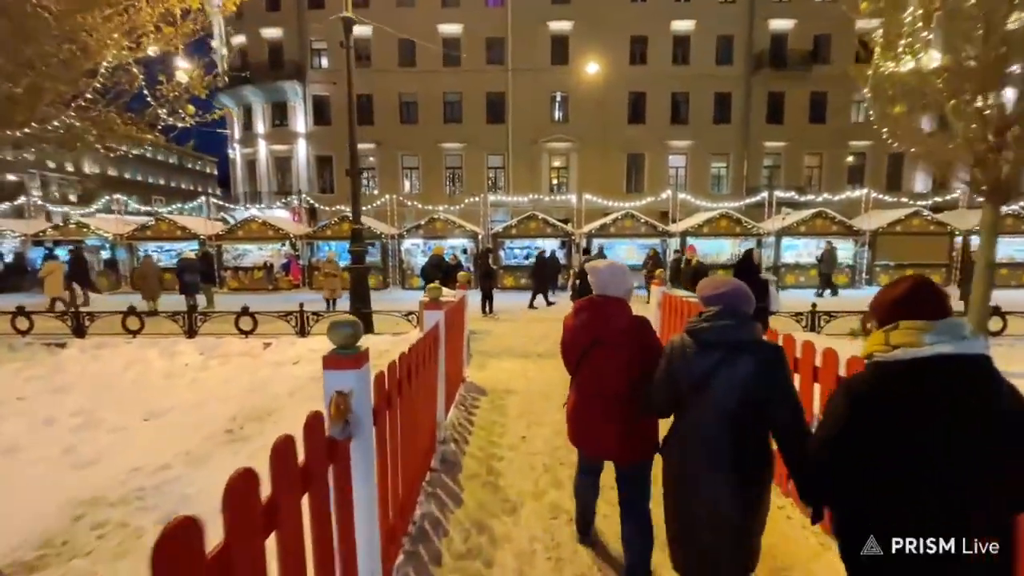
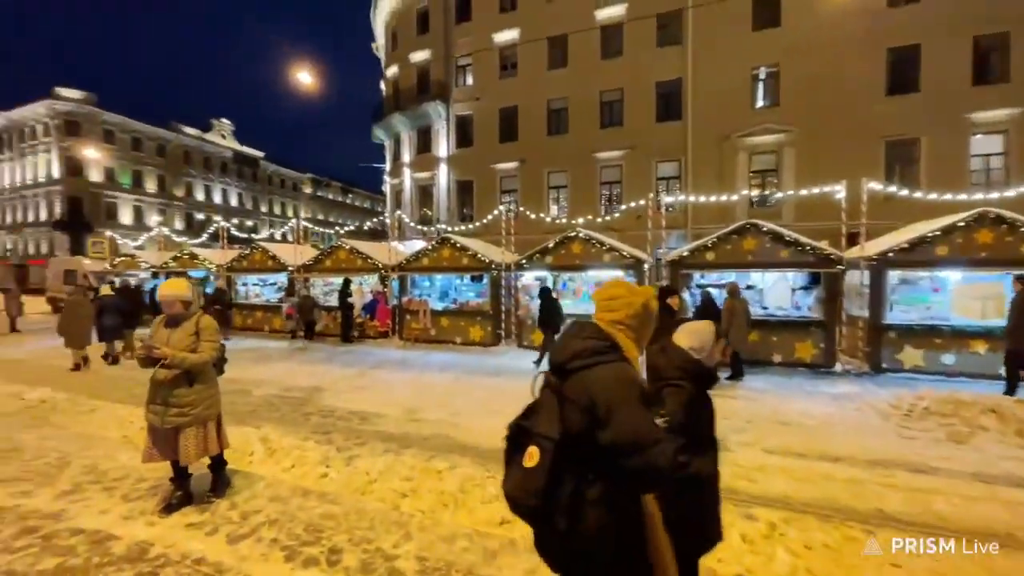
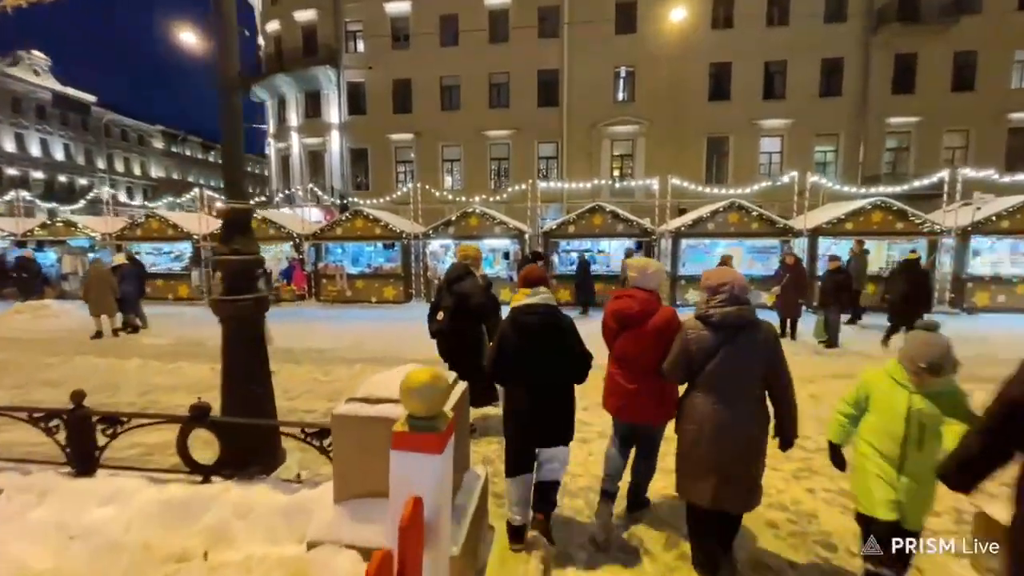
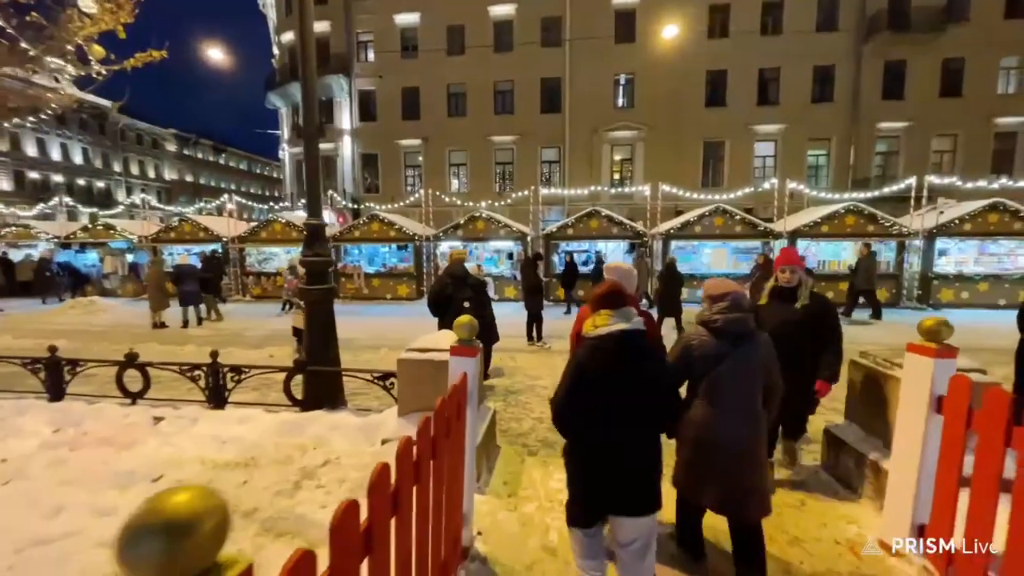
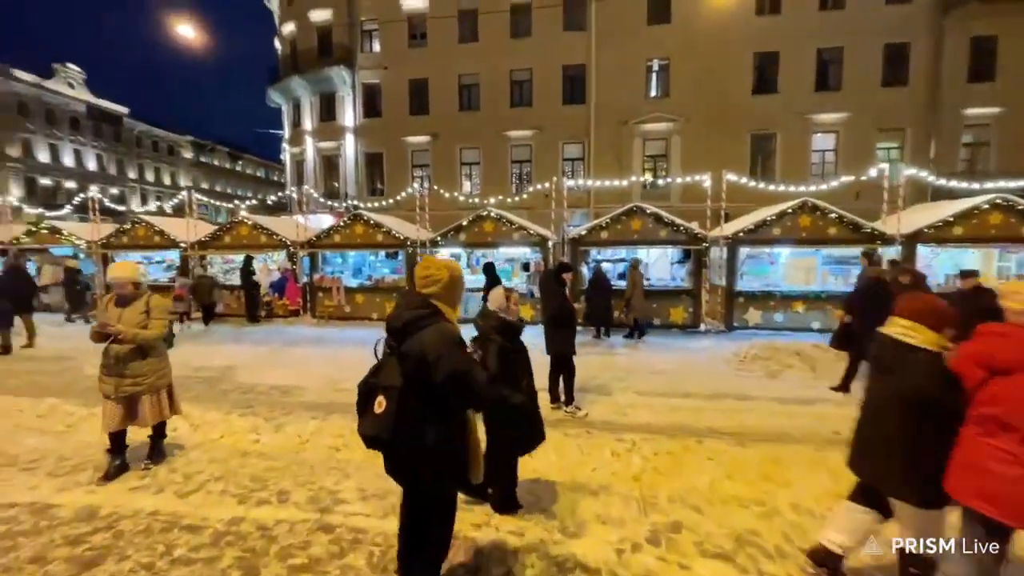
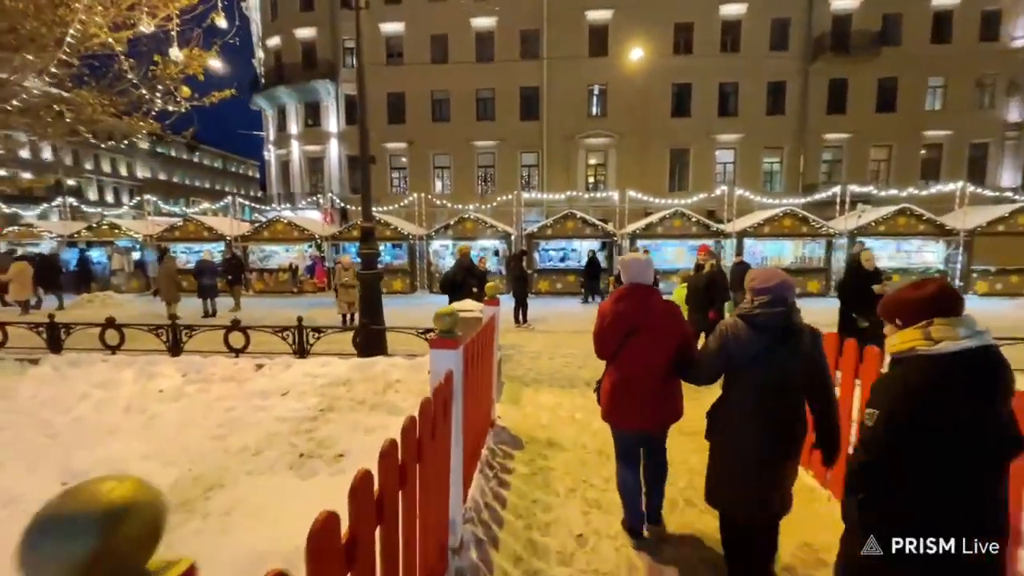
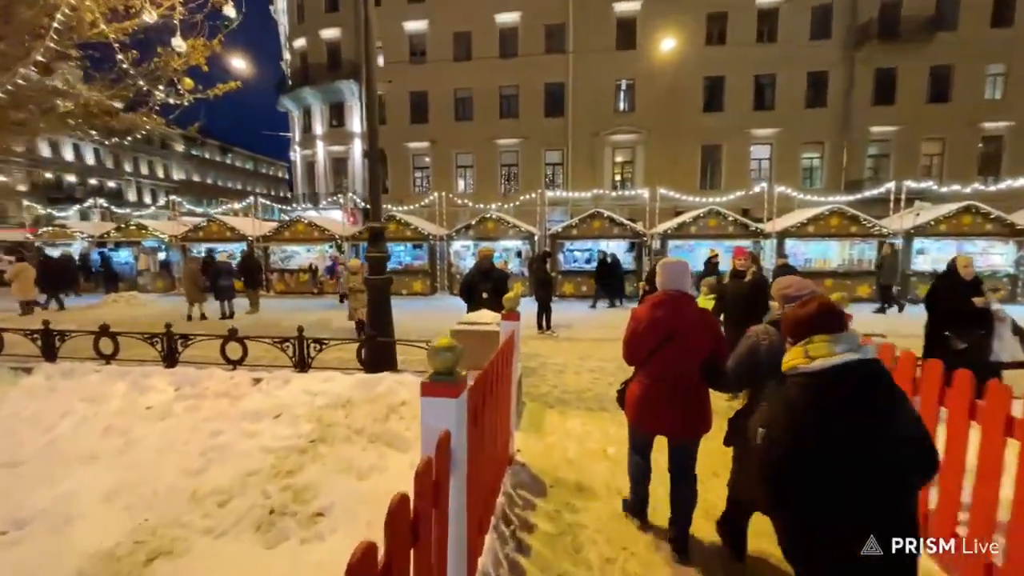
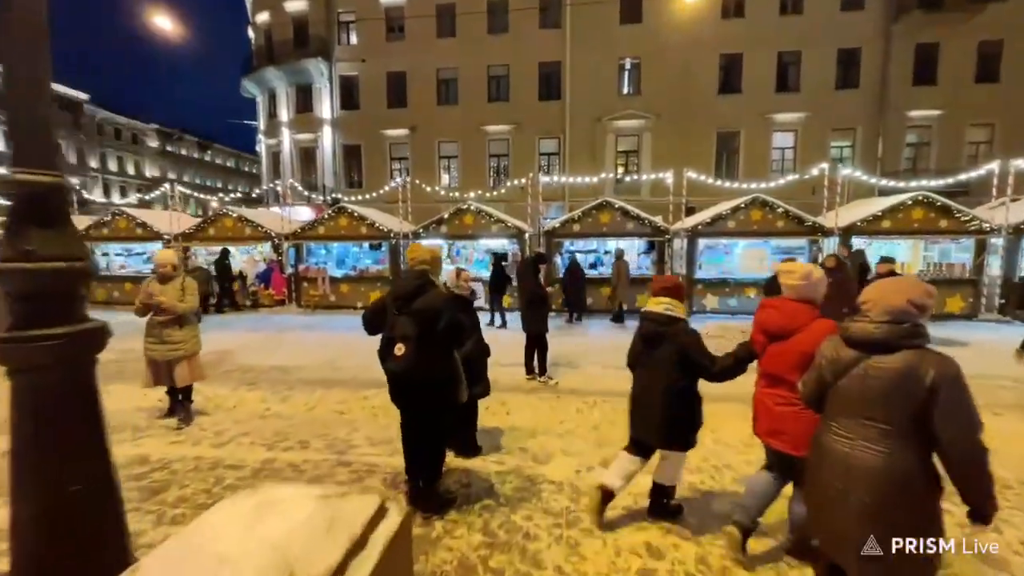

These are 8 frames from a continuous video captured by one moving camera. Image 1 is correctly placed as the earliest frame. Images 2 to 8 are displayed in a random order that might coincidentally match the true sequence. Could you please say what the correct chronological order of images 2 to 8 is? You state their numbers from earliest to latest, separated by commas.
6, 7, 4, 3, 8, 5, 2
